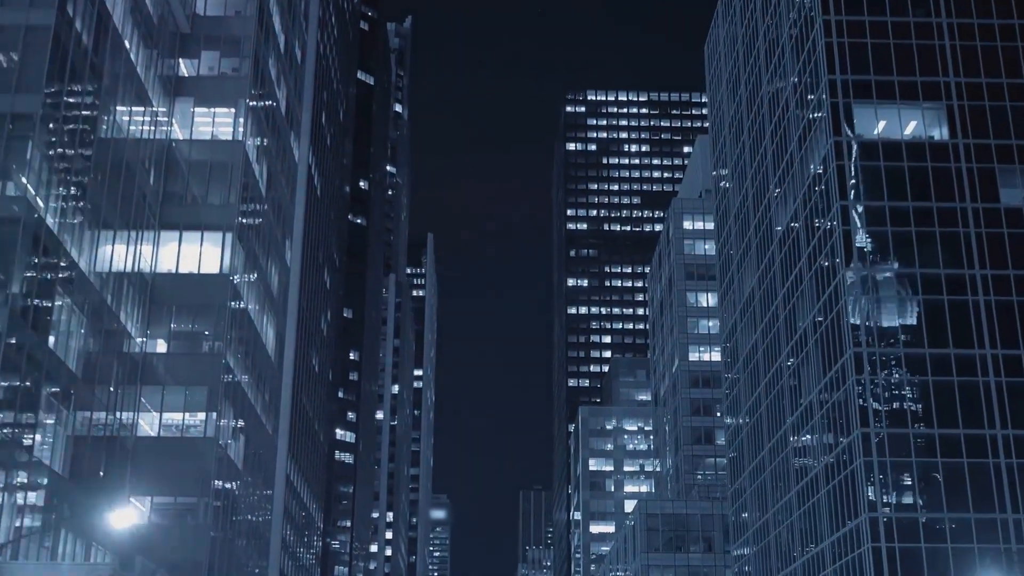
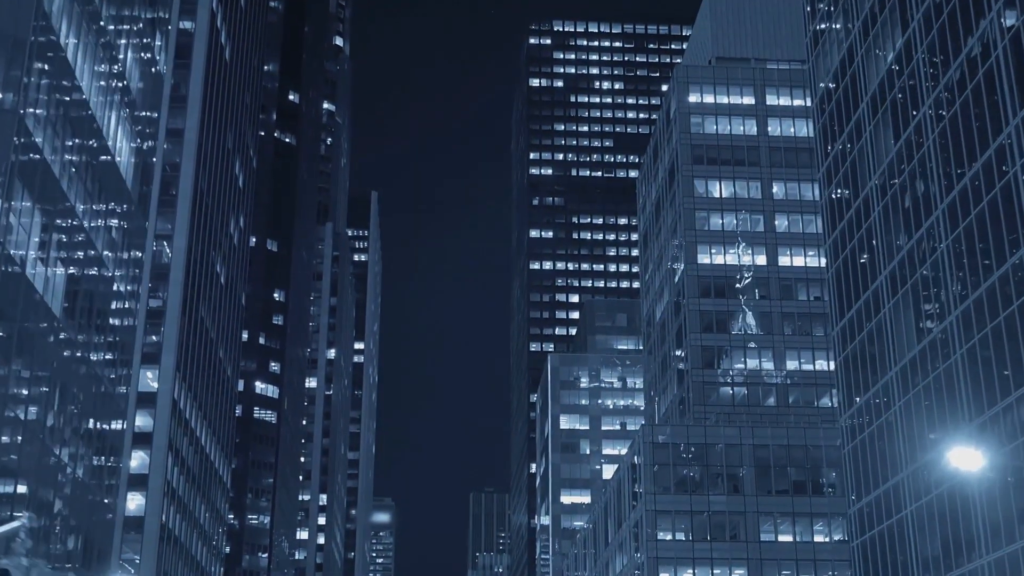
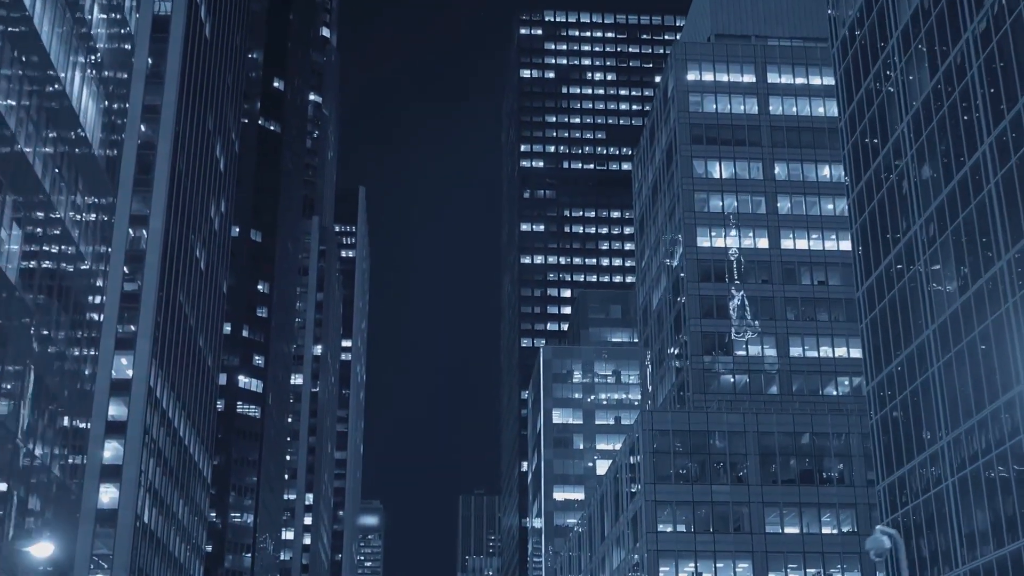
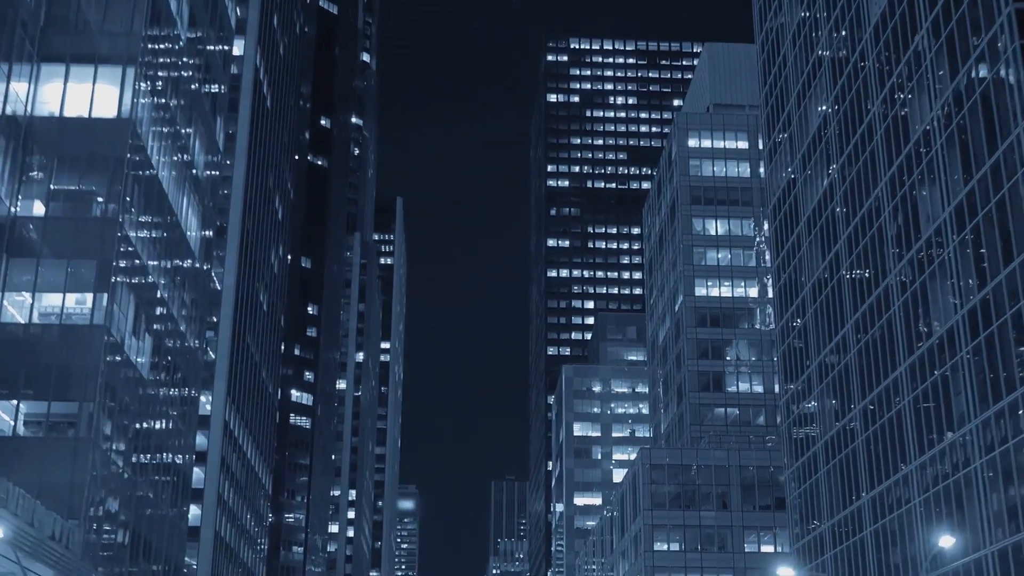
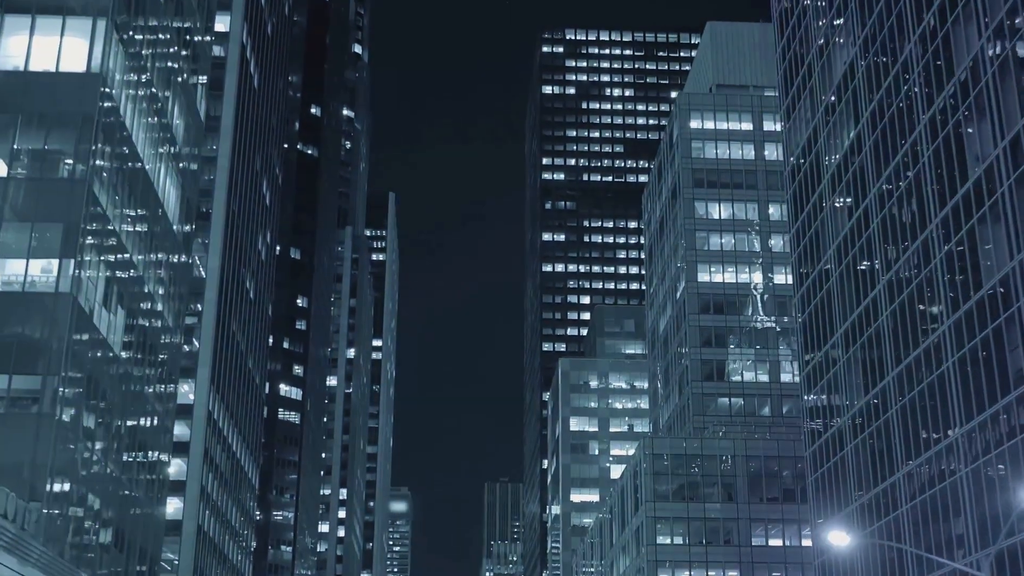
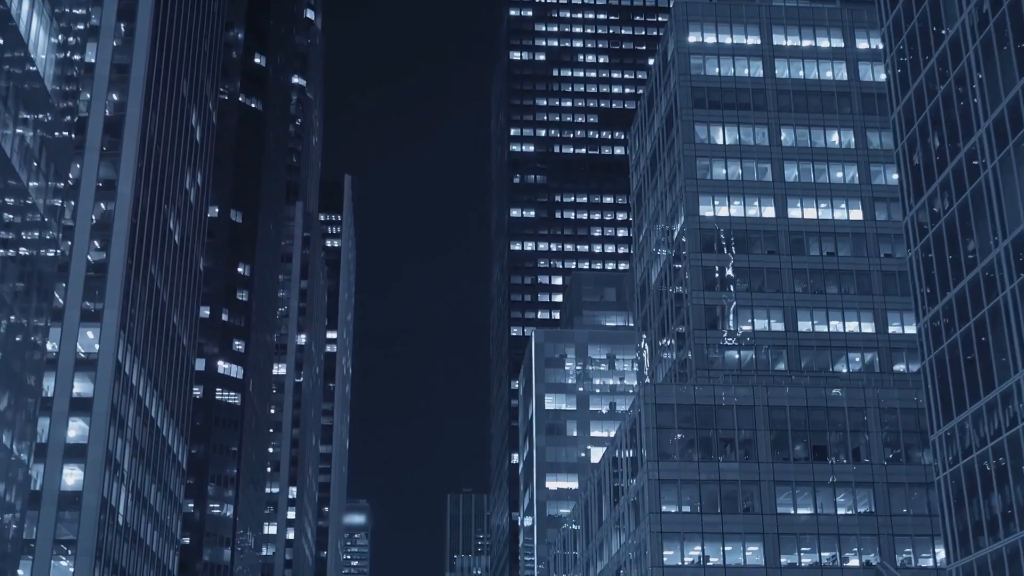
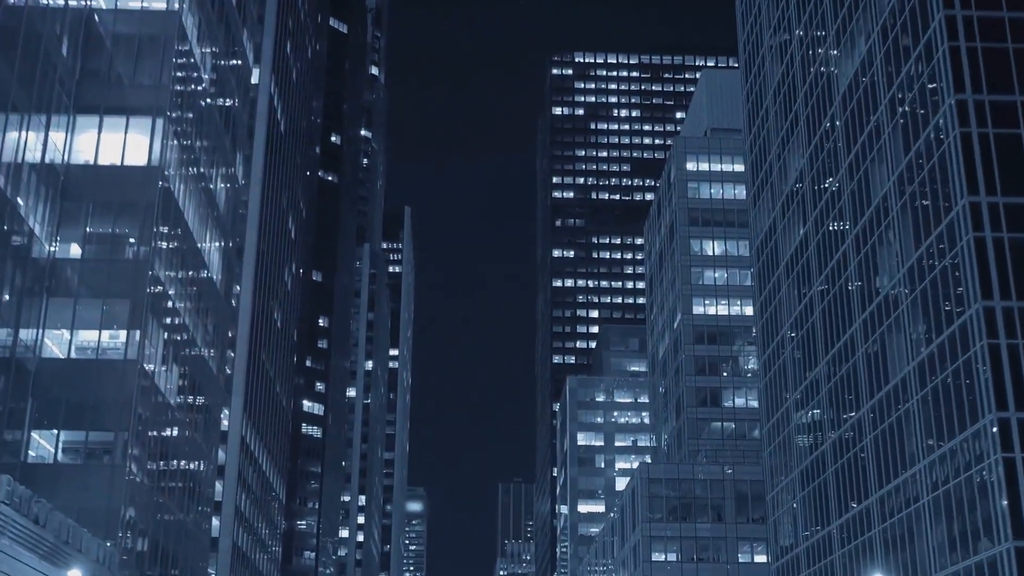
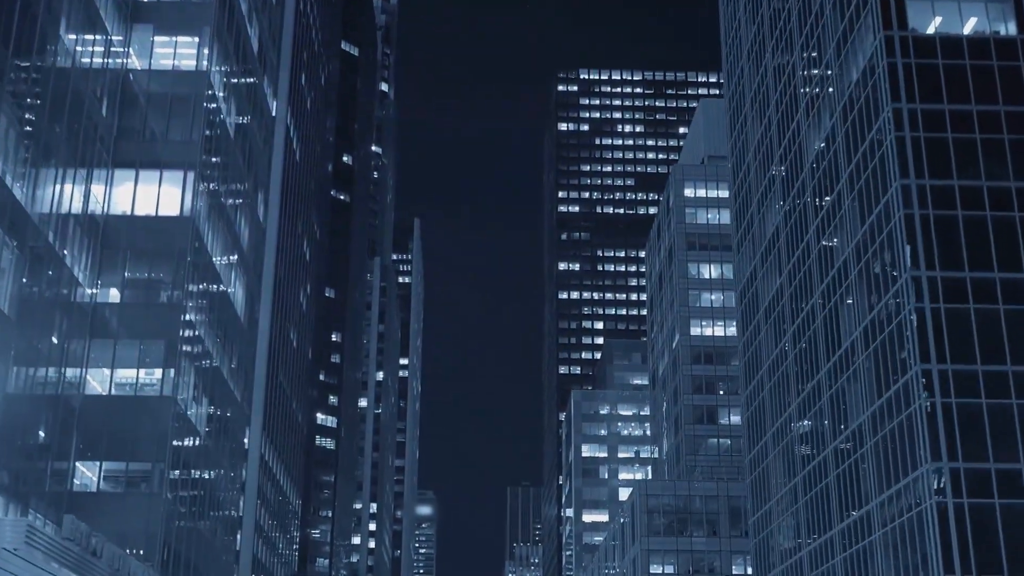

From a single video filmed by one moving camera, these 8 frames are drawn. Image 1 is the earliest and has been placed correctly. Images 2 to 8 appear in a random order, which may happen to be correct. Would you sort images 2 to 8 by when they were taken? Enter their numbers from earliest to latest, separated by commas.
8, 7, 4, 5, 2, 3, 6
